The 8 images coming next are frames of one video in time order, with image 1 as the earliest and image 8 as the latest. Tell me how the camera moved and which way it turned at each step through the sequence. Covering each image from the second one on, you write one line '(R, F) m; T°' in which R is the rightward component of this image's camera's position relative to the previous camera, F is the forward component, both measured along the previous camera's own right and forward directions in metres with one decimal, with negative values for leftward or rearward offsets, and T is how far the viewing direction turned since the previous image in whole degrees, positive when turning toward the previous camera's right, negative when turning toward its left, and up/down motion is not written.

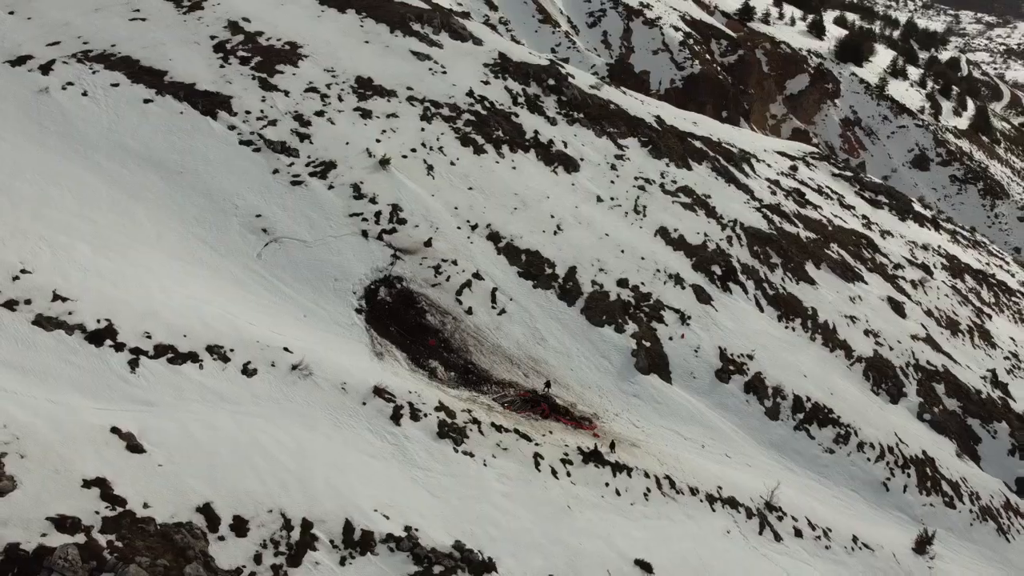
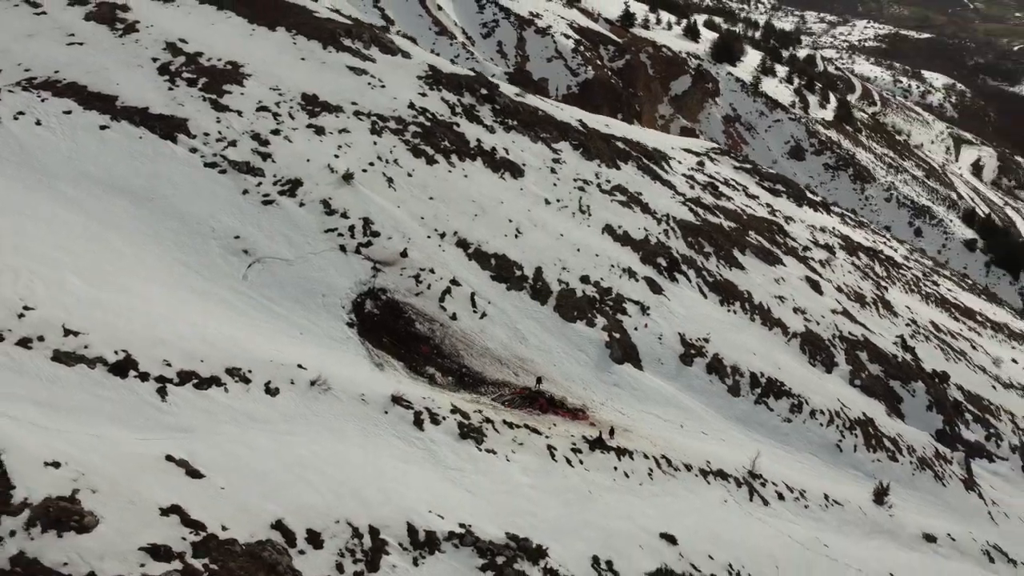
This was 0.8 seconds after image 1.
(-1.8, -0.3) m; +8°
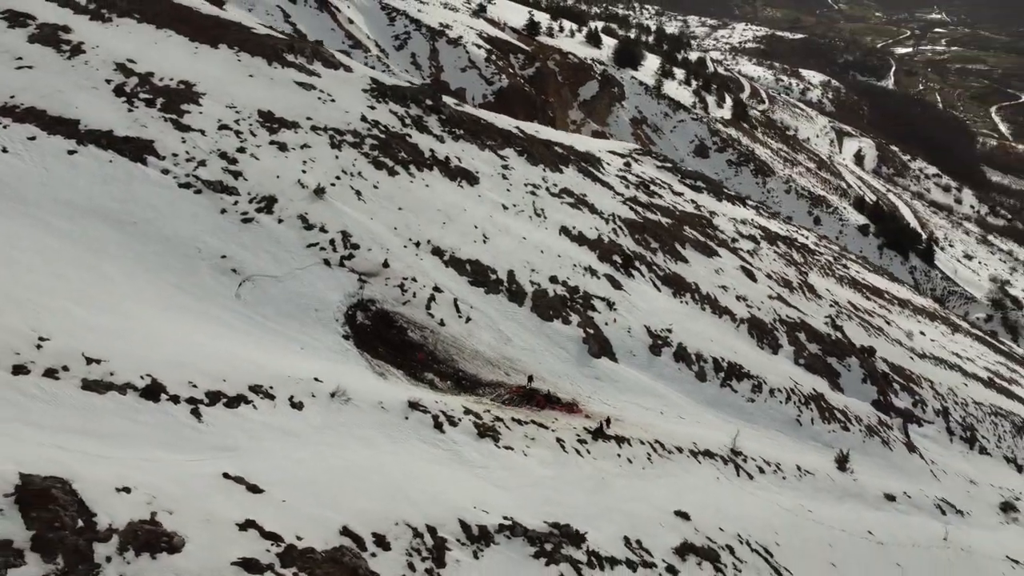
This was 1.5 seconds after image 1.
(-1.5, -0.3) m; +7°
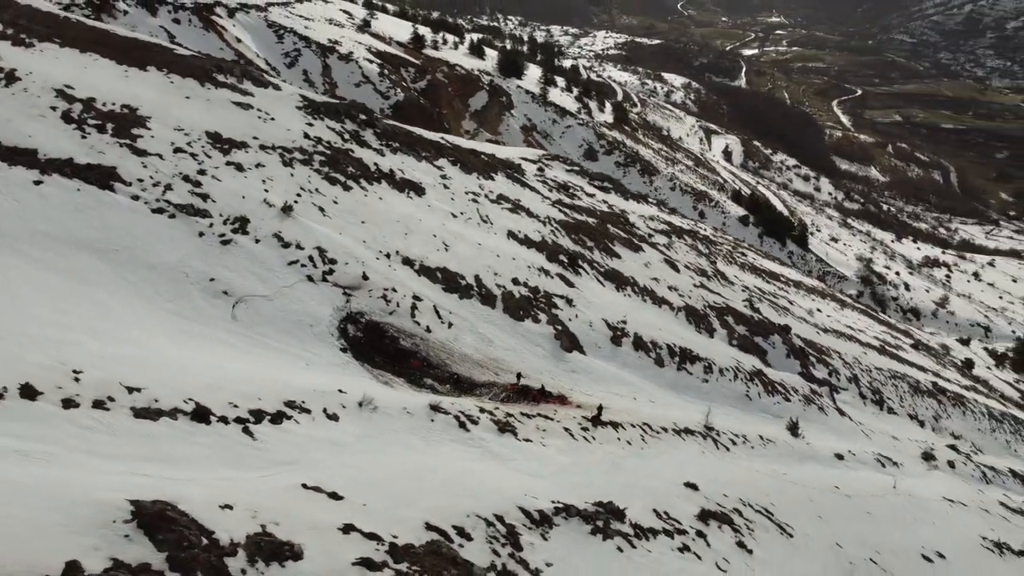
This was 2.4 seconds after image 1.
(-2.0, -0.4) m; +8°
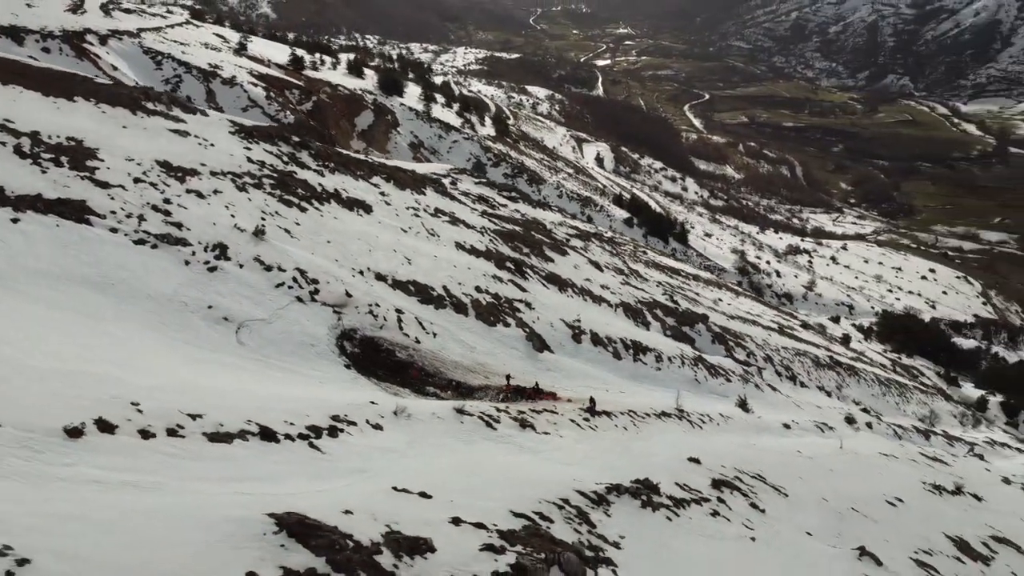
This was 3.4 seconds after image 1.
(-2.2, -0.4) m; +9°
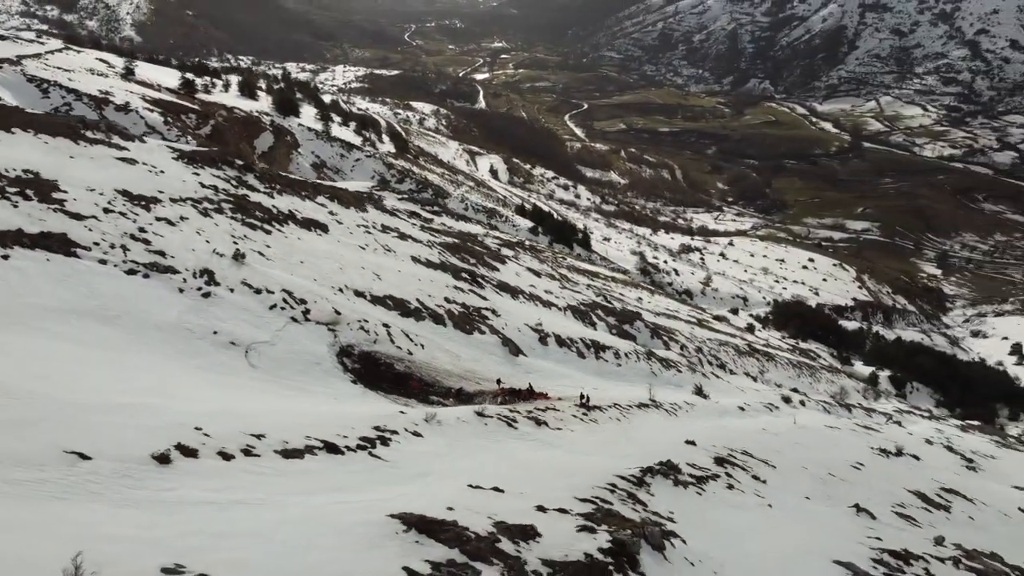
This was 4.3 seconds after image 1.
(-1.9, -0.4) m; +8°
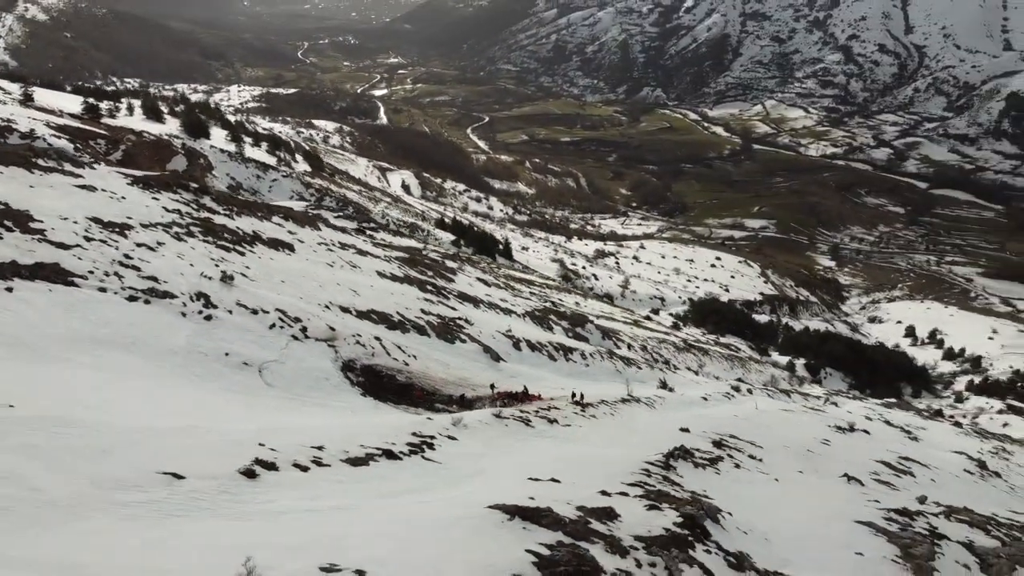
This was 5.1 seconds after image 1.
(-1.7, -0.4) m; +7°
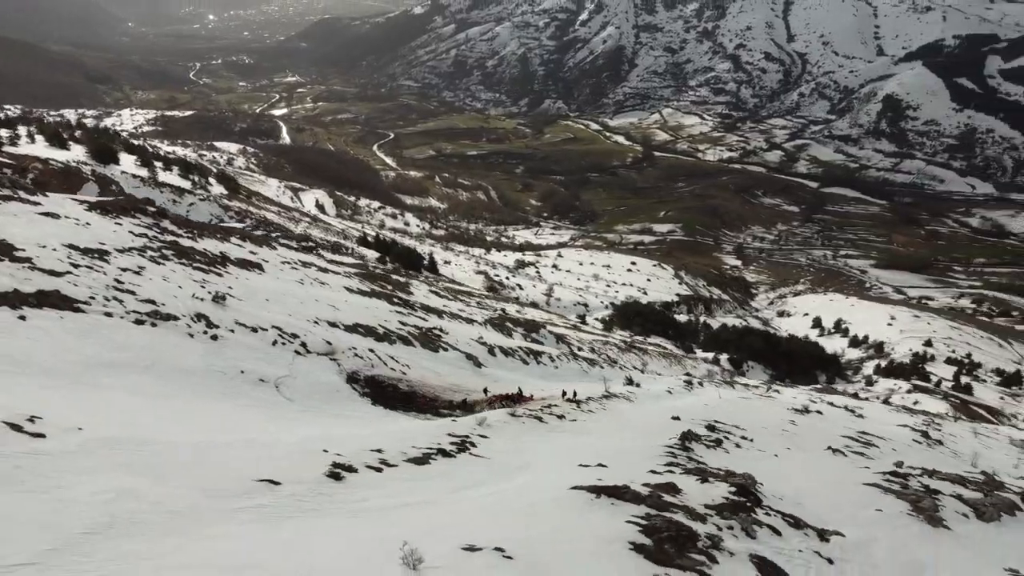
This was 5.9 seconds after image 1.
(-1.7, -0.4) m; +6°
